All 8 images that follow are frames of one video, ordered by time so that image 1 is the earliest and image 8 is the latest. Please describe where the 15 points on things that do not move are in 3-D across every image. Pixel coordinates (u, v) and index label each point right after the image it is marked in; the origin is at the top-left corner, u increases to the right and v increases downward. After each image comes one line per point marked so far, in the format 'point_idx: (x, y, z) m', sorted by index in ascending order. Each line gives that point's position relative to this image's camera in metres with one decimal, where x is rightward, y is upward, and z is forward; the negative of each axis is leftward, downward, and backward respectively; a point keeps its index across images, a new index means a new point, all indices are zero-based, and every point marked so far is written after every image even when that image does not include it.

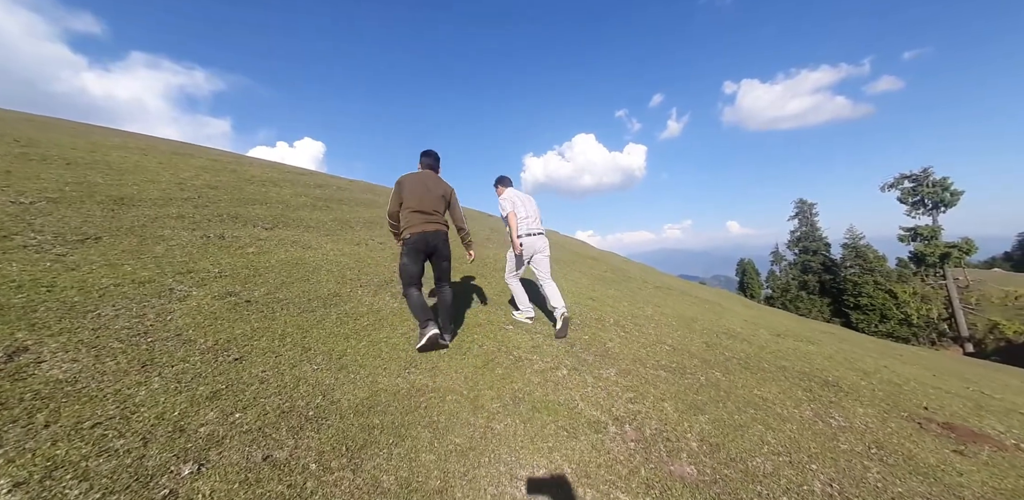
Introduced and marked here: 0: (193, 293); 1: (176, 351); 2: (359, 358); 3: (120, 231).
0: (-5.0, -0.7, +5.1) m
1: (-3.6, -1.1, +3.5) m
2: (-1.8, -1.3, +3.9) m
3: (-9.3, +0.4, +7.7) m
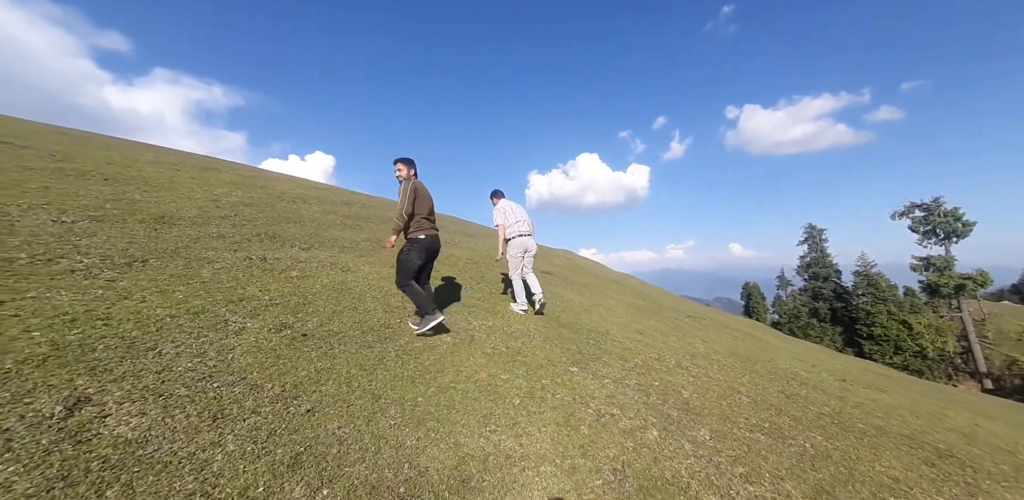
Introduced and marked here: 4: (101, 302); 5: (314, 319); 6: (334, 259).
0: (-3.9, -1.1, +4.9) m
1: (-2.6, -1.5, +3.2) m
2: (-0.8, -1.7, +3.5) m
3: (-8.2, -0.1, +7.8) m
4: (-5.9, -0.8, +4.7) m
5: (-3.4, -1.2, +5.6) m
6: (-5.8, -0.3, +10.4) m
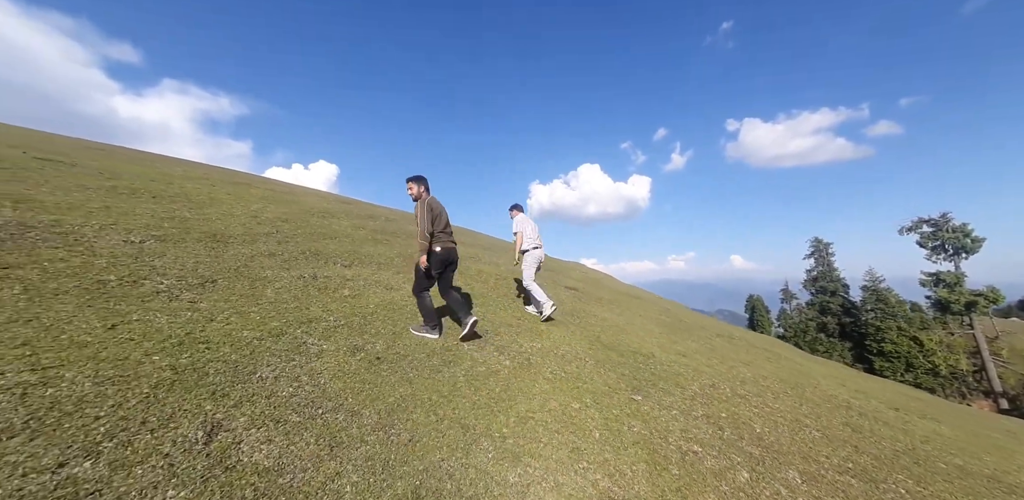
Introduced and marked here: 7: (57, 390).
0: (-2.9, -1.5, +5.1) m
1: (-1.7, -1.8, +3.4) m
2: (+0.1, -2.1, +3.6) m
3: (-7.0, -0.6, +8.2) m
4: (-4.9, -1.2, +5.0) m
5: (-2.3, -1.6, +5.7) m
6: (-4.5, -0.9, +10.7) m
7: (-4.3, -1.3, +3.1) m
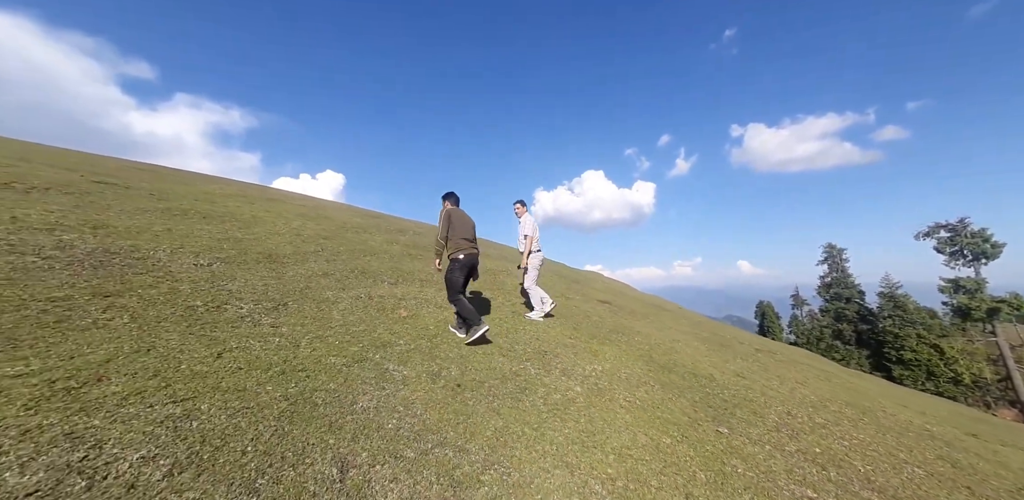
0: (-1.7, -2.0, +5.2) m
1: (-0.5, -2.2, +3.4) m
2: (+1.3, -2.5, +3.5) m
3: (-5.6, -1.2, +8.5) m
4: (-3.7, -1.7, +5.3) m
5: (-1.0, -2.1, +5.8) m
6: (-3.0, -1.5, +10.9) m
7: (-3.2, -1.8, +3.3) m
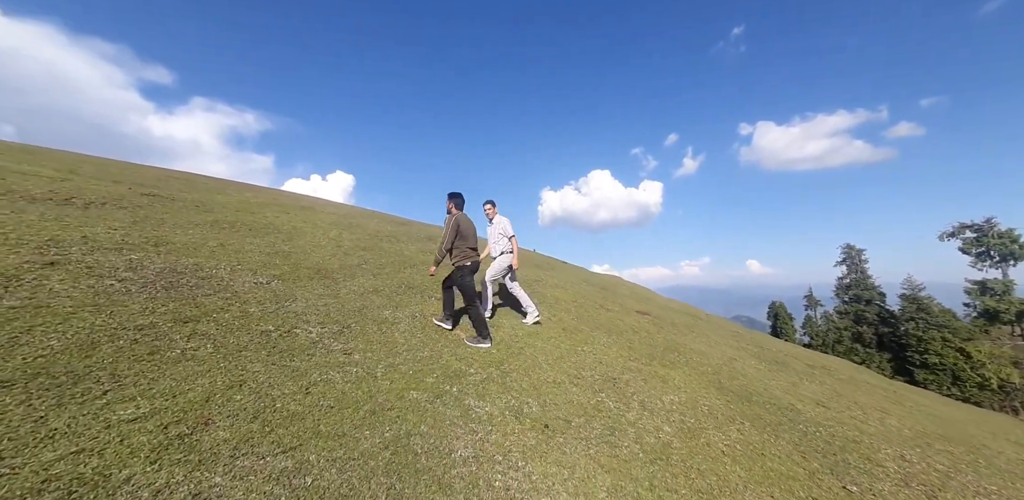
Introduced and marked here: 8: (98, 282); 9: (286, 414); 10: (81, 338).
0: (-0.3, -2.5, +5.0) m
1: (+0.7, -2.7, +3.1) m
2: (+2.6, -3.0, +3.1) m
3: (-4.1, -1.7, +8.5) m
4: (-2.3, -2.2, +5.1) m
5: (+0.4, -2.6, +5.5) m
6: (-1.3, -2.1, +10.8) m
7: (-1.9, -2.2, +3.2) m
8: (-9.5, -0.7, +7.4) m
9: (-2.9, -2.1, +4.1) m
10: (-6.8, -1.4, +5.1) m
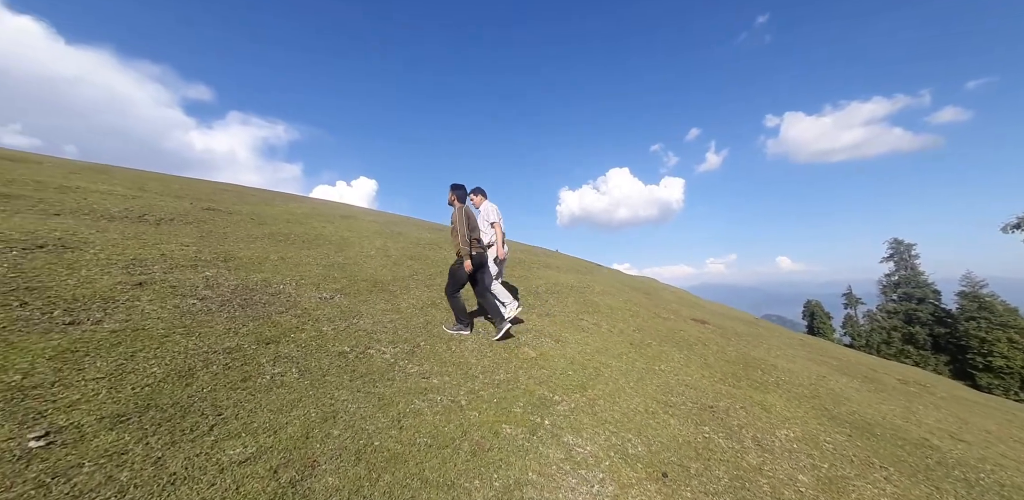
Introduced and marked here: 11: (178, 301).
0: (+1.2, -2.8, +4.4) m
1: (+2.0, -3.0, +2.5) m
2: (+3.9, -3.2, +2.3) m
3: (-2.3, -2.1, +8.3) m
4: (-0.8, -2.5, +4.8) m
5: (+1.9, -2.9, +4.9) m
6: (+0.7, -2.4, +10.3) m
7: (-0.6, -2.5, +2.8) m
8: (-7.8, -1.2, +7.7) m
9: (-1.5, -2.4, +3.8) m
10: (-5.3, -1.8, +5.1) m
11: (-7.8, -1.2, +7.6) m
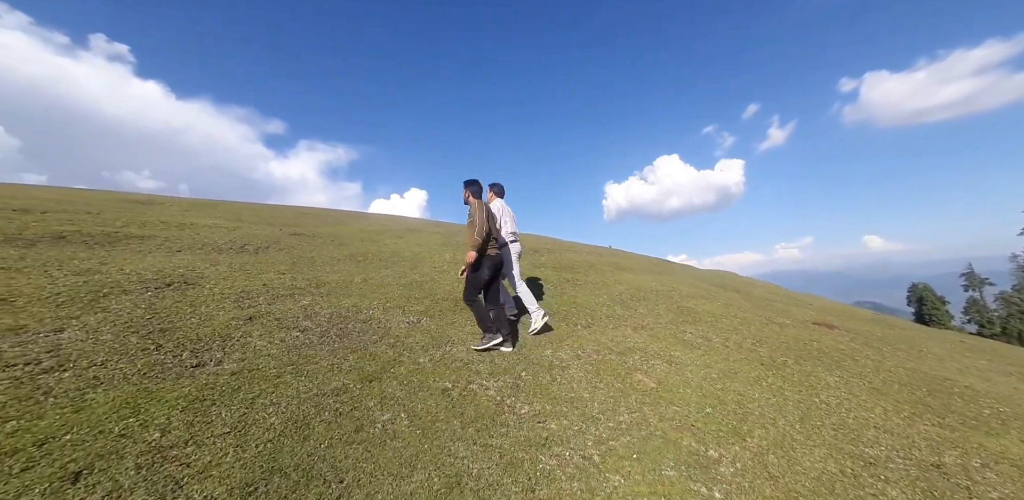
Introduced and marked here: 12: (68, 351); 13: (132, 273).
0: (+3.0, -3.0, +3.1) m
1: (+3.5, -3.1, +1.1) m
2: (+5.3, -3.2, +0.6) m
3: (+0.2, -2.5, +7.5) m
4: (+1.0, -2.8, +3.8) m
5: (+3.8, -3.0, +3.5) m
6: (+3.4, -2.6, +9.0) m
7: (+0.9, -2.8, +1.8) m
8: (-5.4, -2.1, +7.8) m
9: (+0.2, -2.8, +3.0) m
10: (-3.3, -2.5, +4.9) m
11: (-5.5, -2.0, +7.8) m
12: (-7.6, -1.7, +5.6) m
13: (-11.6, -0.7, +9.9) m
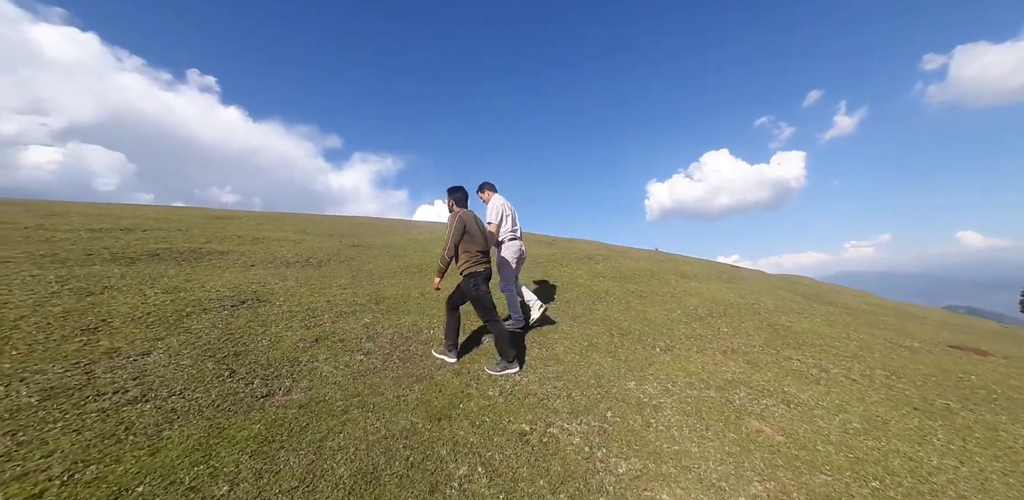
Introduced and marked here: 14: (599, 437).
0: (+4.0, -3.2, +1.8) m
1: (+4.2, -3.3, -0.4) m
2: (+5.9, -3.3, -1.1) m
3: (+1.8, -2.9, +6.5) m
4: (+2.2, -3.1, +2.7) m
5: (+4.8, -3.3, +2.0) m
6: (+5.2, -3.0, +7.5) m
7: (+1.8, -3.1, +0.7) m
8: (-3.7, -2.5, +7.6) m
9: (+1.2, -3.1, +2.0) m
10: (-2.0, -2.9, +4.4) m
11: (-3.8, -2.5, +7.5) m
12: (-6.2, -2.2, +5.6) m
13: (-9.6, -1.3, +10.4) m
14: (+1.4, -2.9, +5.2) m
